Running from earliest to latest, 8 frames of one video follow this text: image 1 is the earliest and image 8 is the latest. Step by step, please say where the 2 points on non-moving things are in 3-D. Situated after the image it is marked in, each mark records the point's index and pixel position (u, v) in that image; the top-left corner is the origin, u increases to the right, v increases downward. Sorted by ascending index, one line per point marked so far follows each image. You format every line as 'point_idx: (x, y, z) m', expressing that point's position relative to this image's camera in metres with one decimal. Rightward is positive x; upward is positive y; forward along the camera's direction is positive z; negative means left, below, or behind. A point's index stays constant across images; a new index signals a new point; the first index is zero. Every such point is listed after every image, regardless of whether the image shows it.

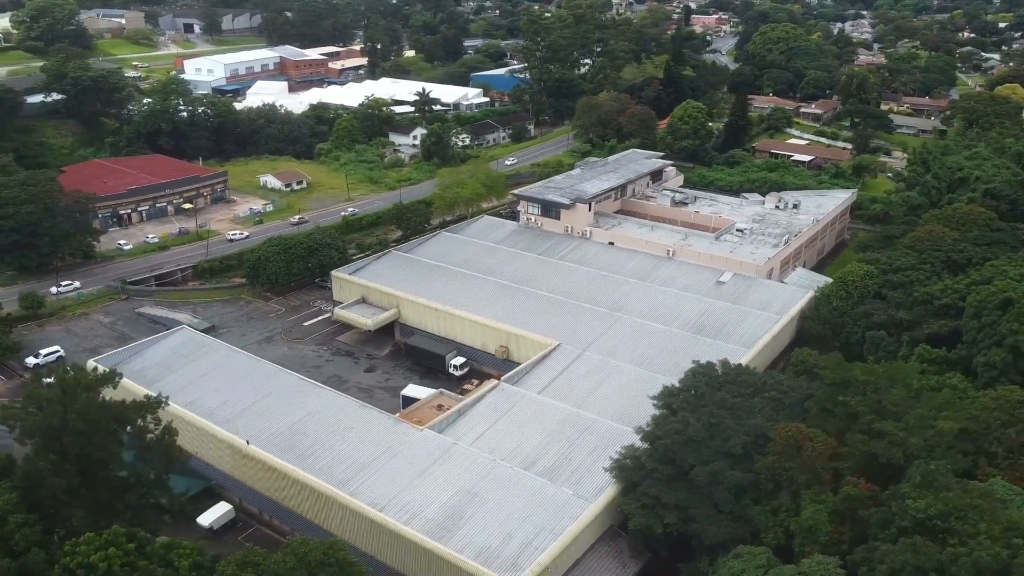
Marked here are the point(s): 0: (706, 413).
0: (+3.4, -2.3, +14.7) m
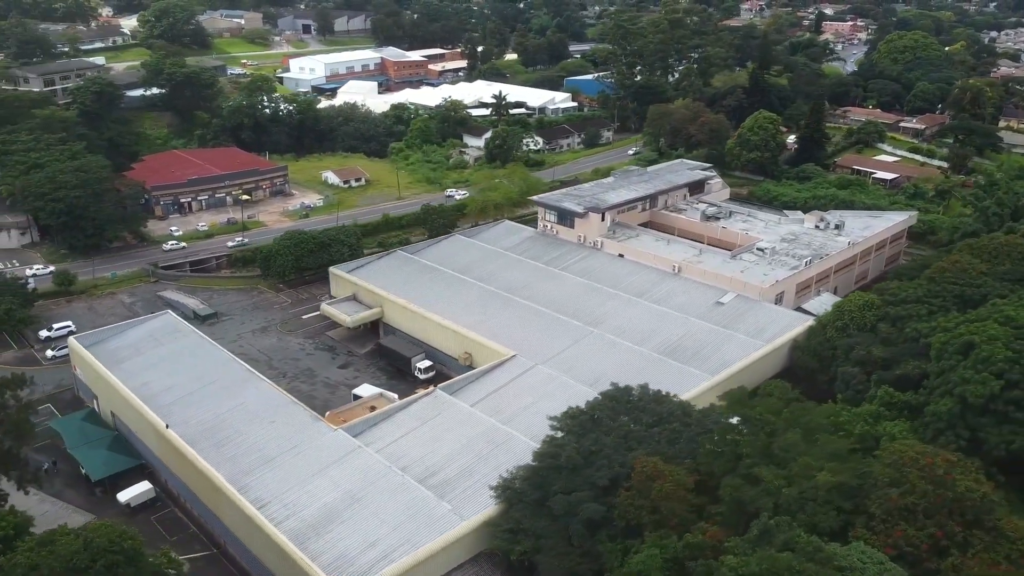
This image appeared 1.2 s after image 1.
0: (+1.3, -2.7, +13.9) m
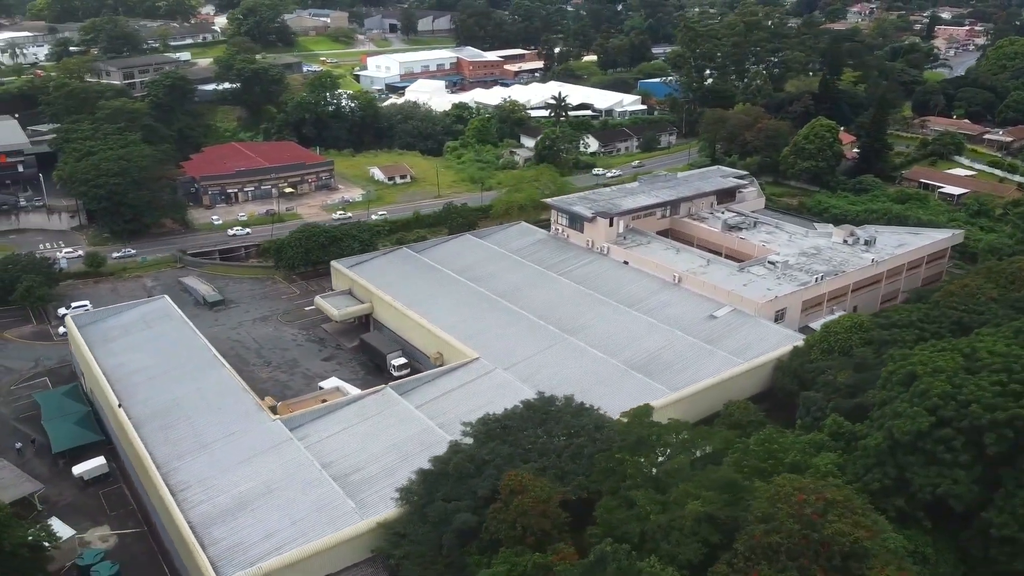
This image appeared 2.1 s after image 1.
0: (-0.4, -2.7, +13.6) m
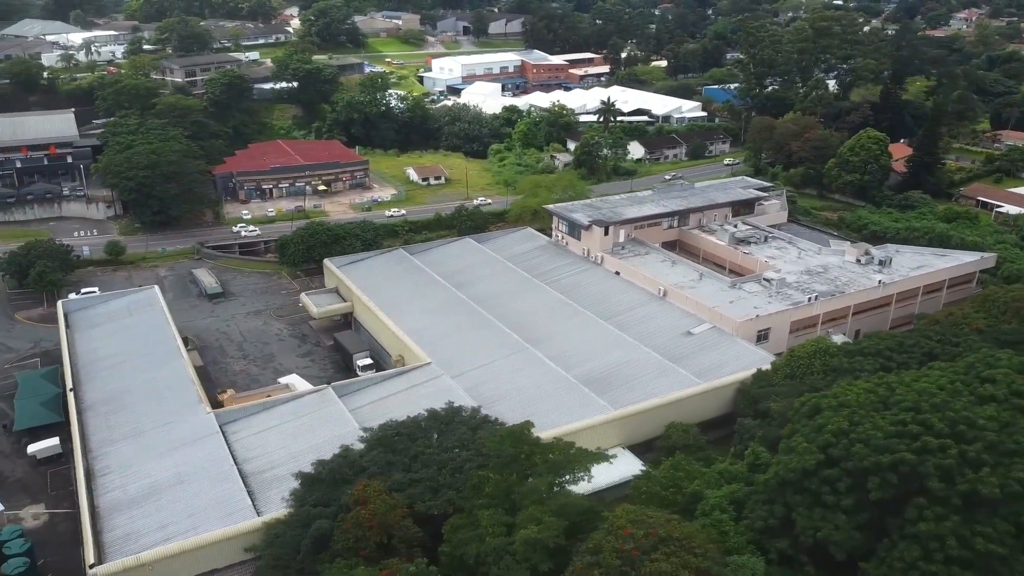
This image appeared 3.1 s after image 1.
0: (-2.4, -2.8, +13.4) m
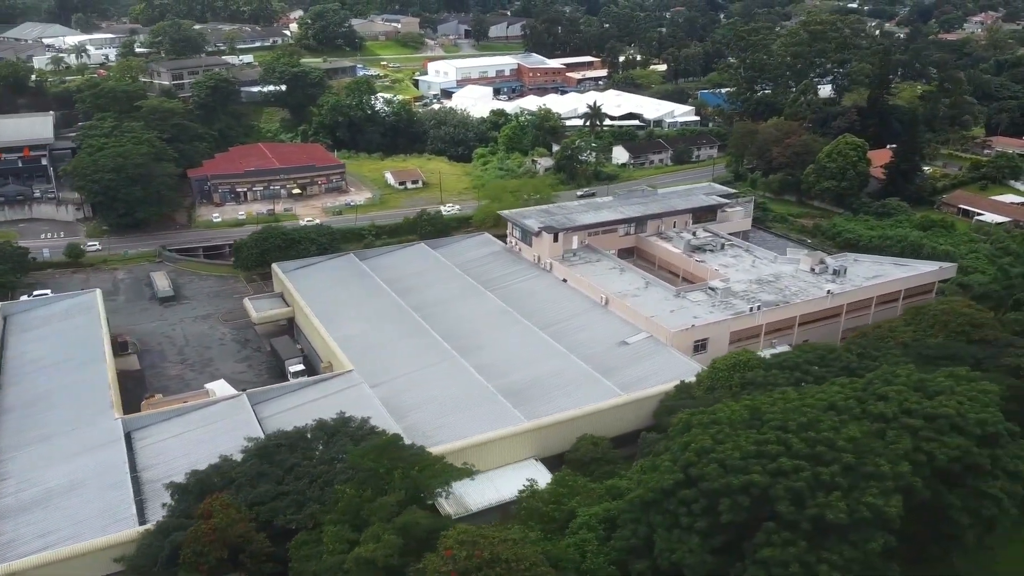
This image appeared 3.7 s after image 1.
0: (-4.4, -3.0, +13.2) m
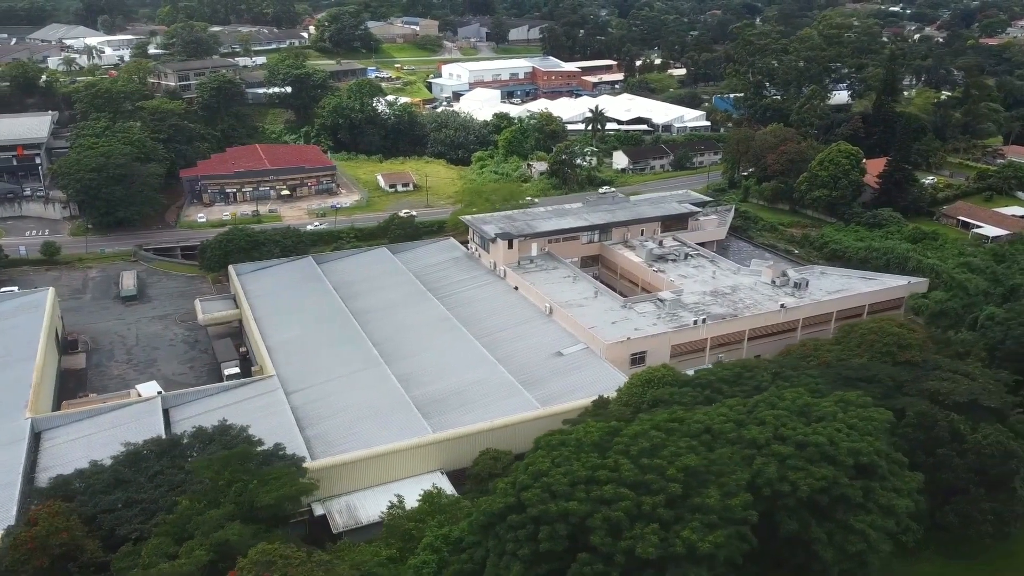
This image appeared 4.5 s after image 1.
0: (-6.6, -3.0, +13.1) m
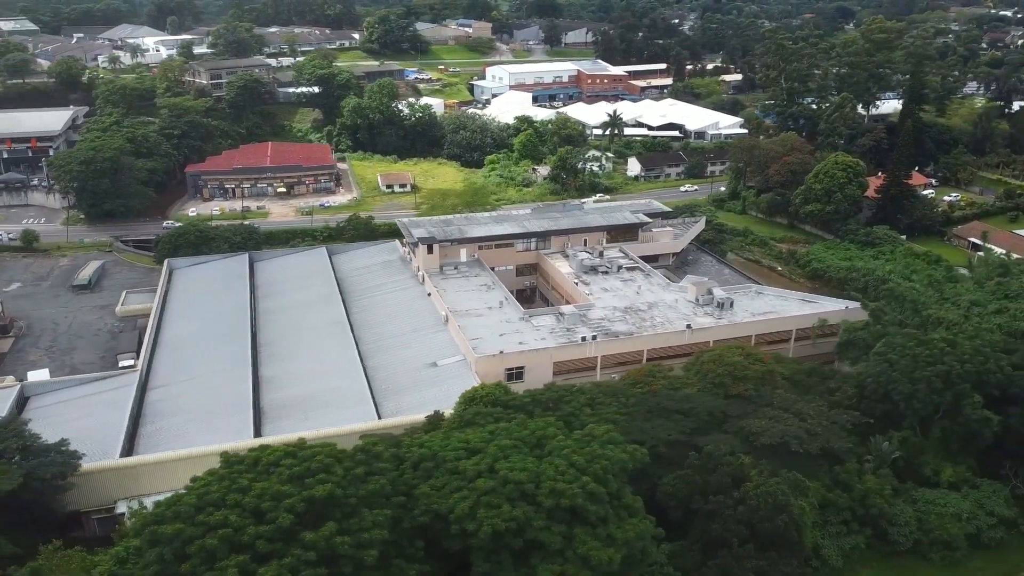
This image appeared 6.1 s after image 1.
0: (-10.7, -2.8, +13.4) m
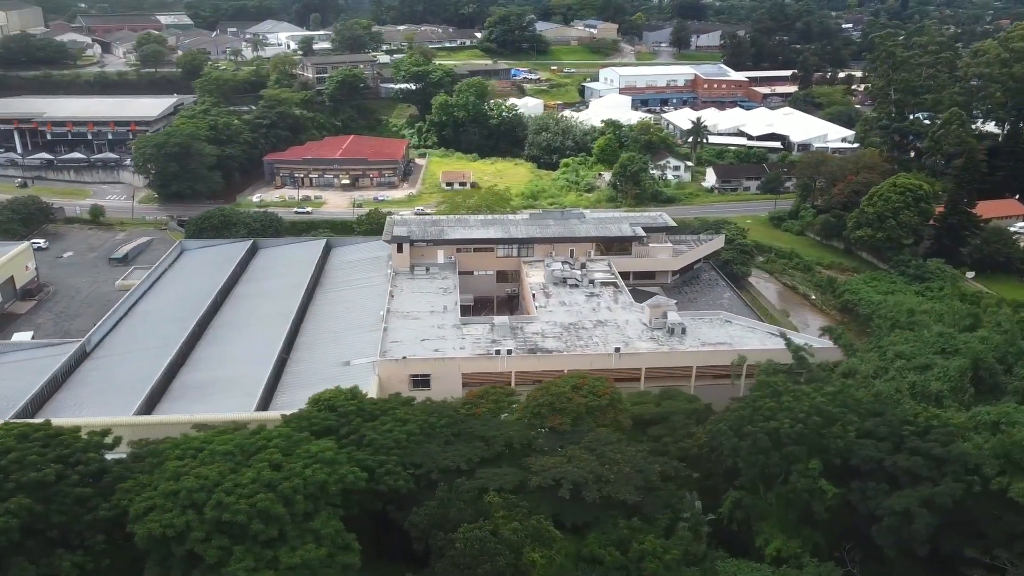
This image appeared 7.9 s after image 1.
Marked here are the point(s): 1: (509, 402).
0: (-14.0, -2.0, +15.3) m
1: (+0.1, -2.0, +14.7) m
